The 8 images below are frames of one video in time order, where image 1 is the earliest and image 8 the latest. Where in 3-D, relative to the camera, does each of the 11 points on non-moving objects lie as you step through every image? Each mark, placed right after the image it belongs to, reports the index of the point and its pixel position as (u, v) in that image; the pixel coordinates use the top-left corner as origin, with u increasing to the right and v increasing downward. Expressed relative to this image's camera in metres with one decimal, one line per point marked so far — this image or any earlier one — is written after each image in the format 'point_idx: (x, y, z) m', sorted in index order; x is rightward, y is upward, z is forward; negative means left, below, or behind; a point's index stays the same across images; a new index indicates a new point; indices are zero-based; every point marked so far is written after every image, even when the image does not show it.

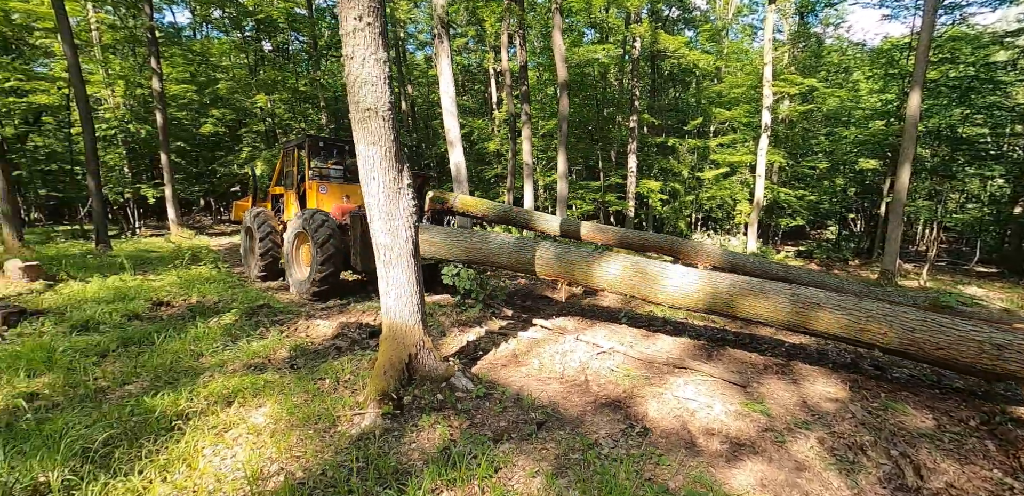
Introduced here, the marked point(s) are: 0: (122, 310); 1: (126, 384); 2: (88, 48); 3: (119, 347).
0: (-4.3, -0.7, +5.3) m
1: (-2.8, -1.0, +3.5) m
2: (-13.8, +6.3, +15.7) m
3: (-3.4, -0.9, +4.2) m
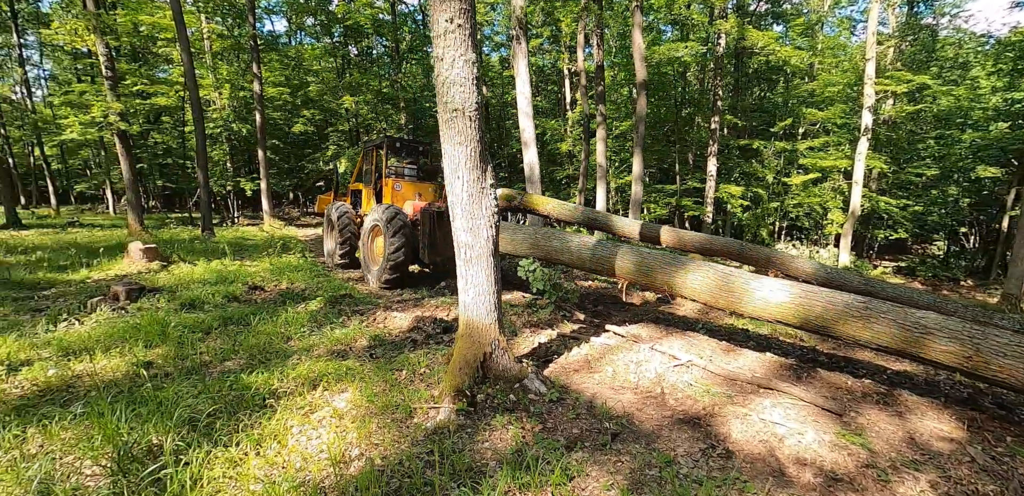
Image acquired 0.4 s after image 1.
0: (-3.5, -0.5, +5.8) m
1: (-2.3, -0.9, +3.8) m
2: (-11.2, +6.8, +17.4) m
3: (-2.8, -0.7, +4.5) m
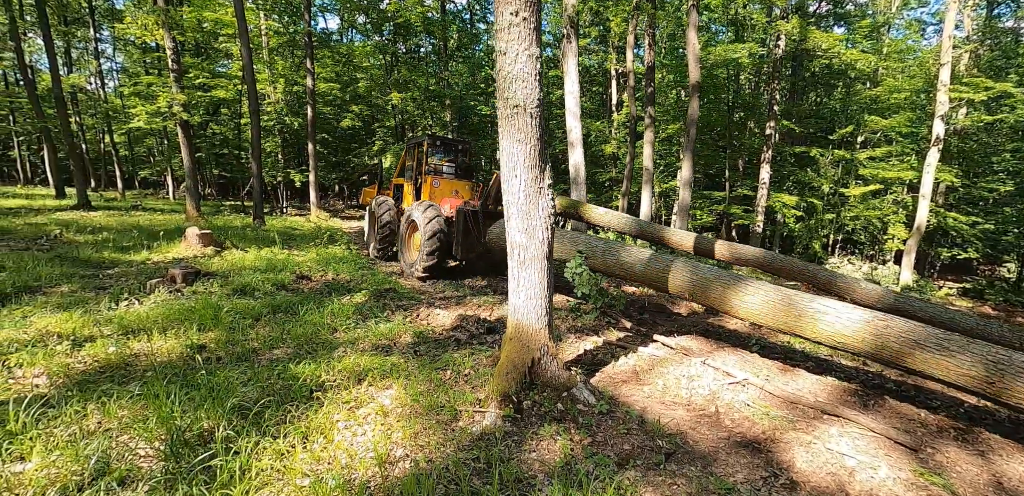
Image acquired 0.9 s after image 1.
0: (-2.9, -0.4, +5.9) m
1: (-1.9, -0.8, +3.9) m
2: (-9.4, +7.3, +18.0) m
3: (-2.3, -0.6, +4.6) m
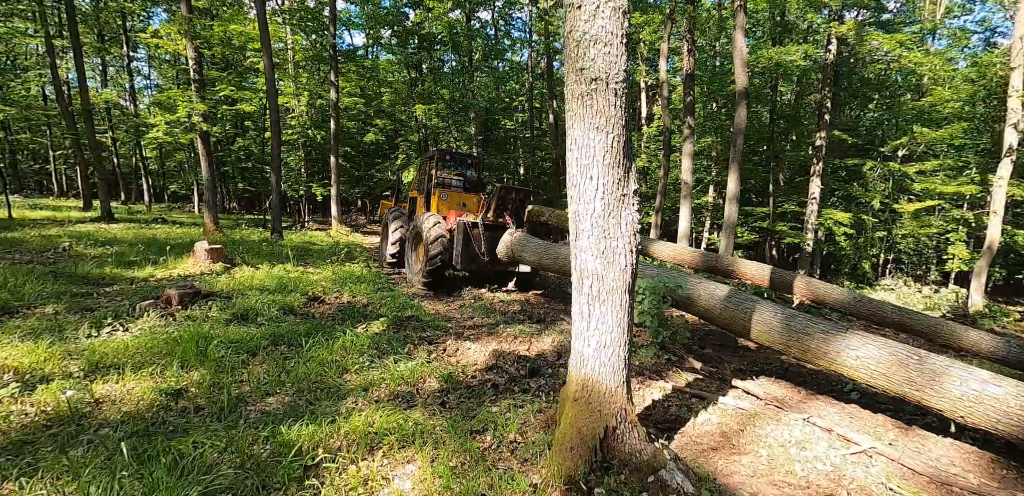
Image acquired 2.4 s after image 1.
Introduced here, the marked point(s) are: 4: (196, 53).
0: (-2.5, -0.6, +5.2) m
1: (-1.6, -1.0, +3.1) m
2: (-8.4, +6.7, +17.8) m
3: (-2.0, -0.8, +3.9) m
4: (-8.2, +5.1, +12.6) m
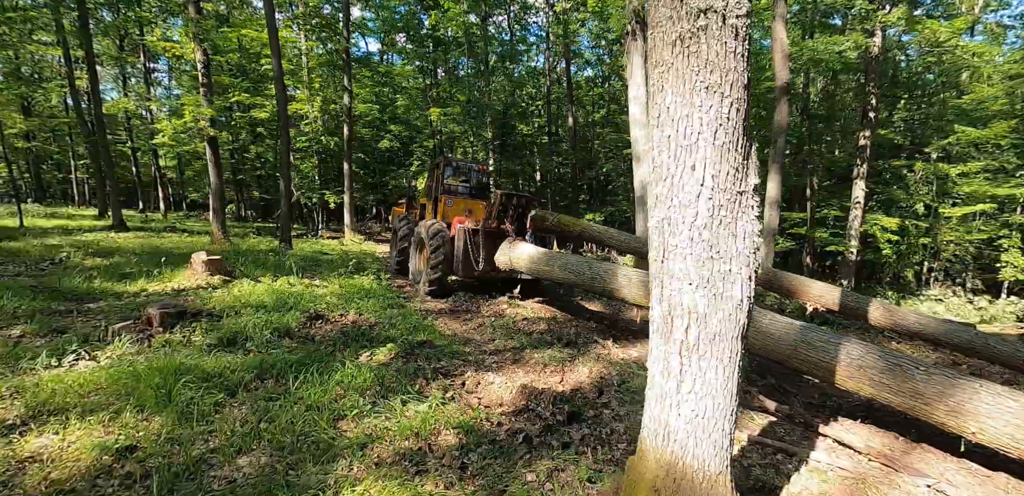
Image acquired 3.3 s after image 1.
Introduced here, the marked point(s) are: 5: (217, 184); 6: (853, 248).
0: (-2.2, -0.7, +4.6) m
1: (-1.4, -1.0, +2.4) m
2: (-7.7, +6.4, +17.5) m
3: (-1.7, -0.9, +3.2) m
4: (-7.8, +4.9, +12.2) m
5: (-7.1, +1.5, +11.5) m
6: (+8.5, 0.0, +12.1) m
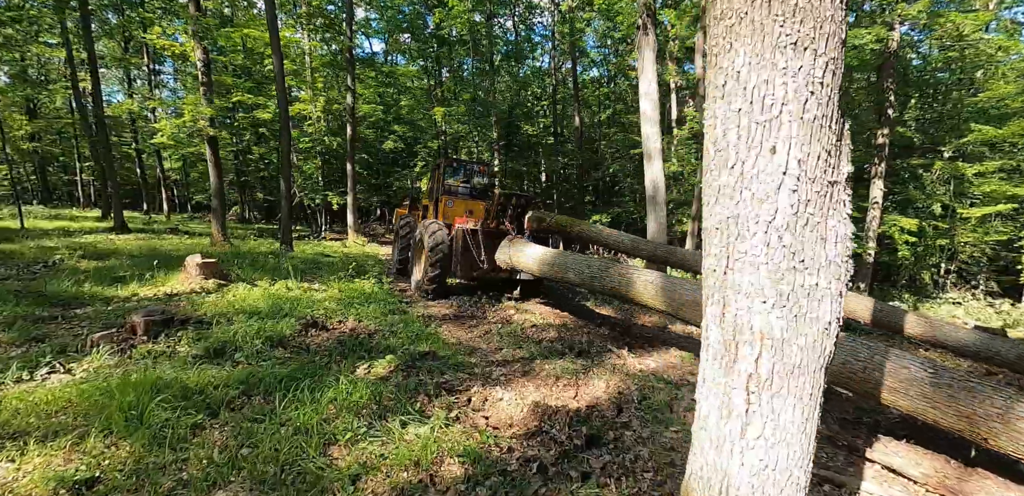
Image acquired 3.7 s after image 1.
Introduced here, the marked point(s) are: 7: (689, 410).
0: (-2.2, -0.7, +4.3) m
1: (-1.3, -1.1, +2.1) m
2: (-7.5, +6.3, +17.2) m
3: (-1.7, -0.9, +2.9) m
4: (-7.6, +4.8, +12.0) m
5: (-6.9, +1.5, +11.3) m
6: (+8.7, 0.0, +11.7) m
7: (+1.3, -1.2, +3.5) m
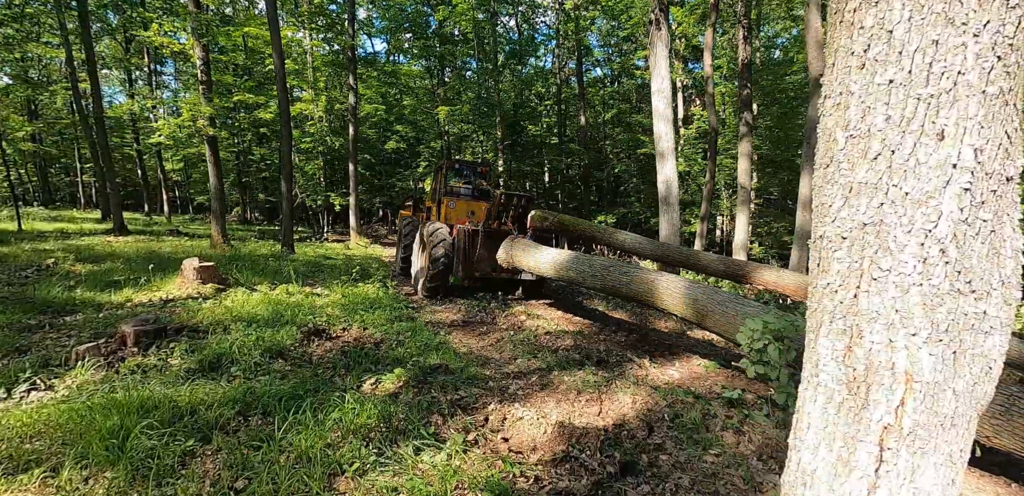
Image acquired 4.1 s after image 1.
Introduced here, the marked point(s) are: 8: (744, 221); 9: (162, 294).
0: (-2.0, -0.8, +4.0) m
1: (-1.2, -1.1, +1.9) m
2: (-7.4, +6.3, +17.0) m
3: (-1.5, -1.0, +2.6) m
4: (-7.5, +4.8, +11.7) m
5: (-6.8, +1.4, +11.0) m
6: (+8.9, -0.1, +11.4) m
7: (+1.4, -1.2, +3.2) m
8: (+5.3, +0.6, +10.9) m
9: (-4.2, -0.6, +5.8) m
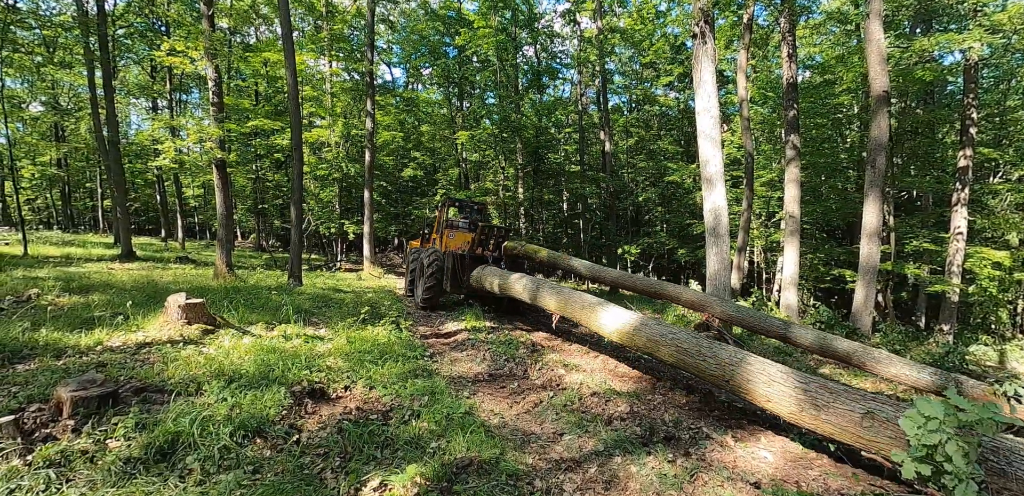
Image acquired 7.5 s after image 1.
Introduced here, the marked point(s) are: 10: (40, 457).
0: (-1.7, -1.1, +3.1) m
1: (-0.9, -1.3, +0.9) m
2: (-6.6, +5.3, +16.6) m
3: (-1.3, -1.1, +1.7) m
4: (-6.9, +4.1, +11.3) m
5: (-6.3, +0.8, +10.4) m
6: (+9.4, -0.8, +10.2) m
7: (+1.7, -1.5, +2.2) m
8: (+5.8, -0.1, +9.9) m
9: (-3.8, -0.9, +4.9) m
10: (-2.4, -1.1, +2.5) m
